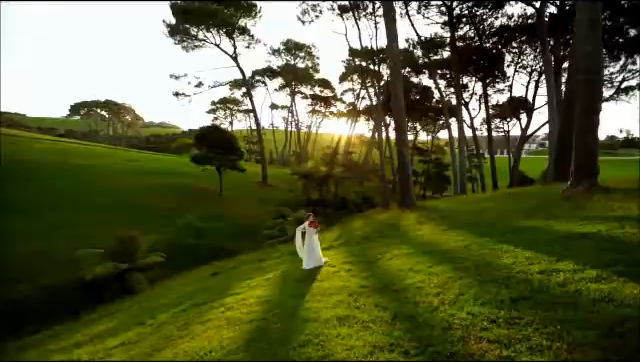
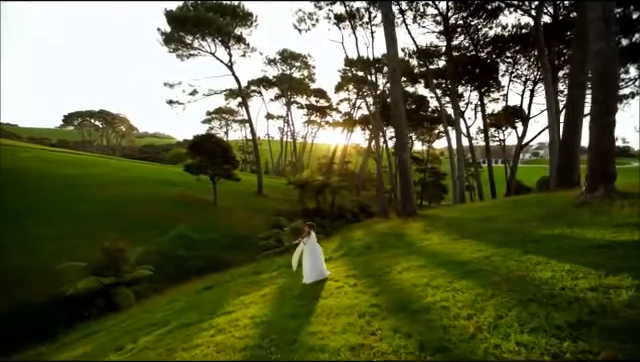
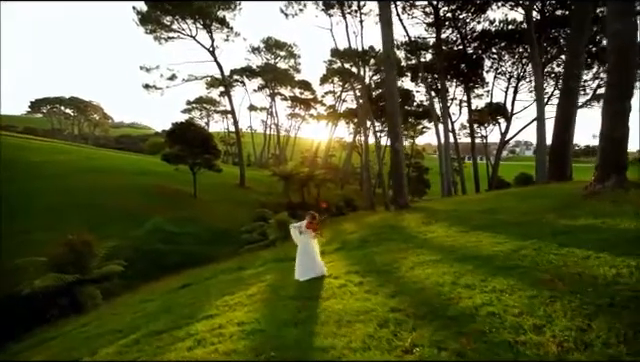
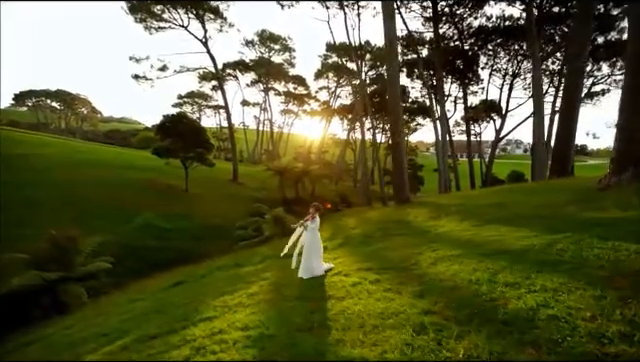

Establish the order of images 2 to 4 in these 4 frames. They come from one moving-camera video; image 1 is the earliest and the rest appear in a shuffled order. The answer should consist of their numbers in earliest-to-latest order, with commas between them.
2, 3, 4
